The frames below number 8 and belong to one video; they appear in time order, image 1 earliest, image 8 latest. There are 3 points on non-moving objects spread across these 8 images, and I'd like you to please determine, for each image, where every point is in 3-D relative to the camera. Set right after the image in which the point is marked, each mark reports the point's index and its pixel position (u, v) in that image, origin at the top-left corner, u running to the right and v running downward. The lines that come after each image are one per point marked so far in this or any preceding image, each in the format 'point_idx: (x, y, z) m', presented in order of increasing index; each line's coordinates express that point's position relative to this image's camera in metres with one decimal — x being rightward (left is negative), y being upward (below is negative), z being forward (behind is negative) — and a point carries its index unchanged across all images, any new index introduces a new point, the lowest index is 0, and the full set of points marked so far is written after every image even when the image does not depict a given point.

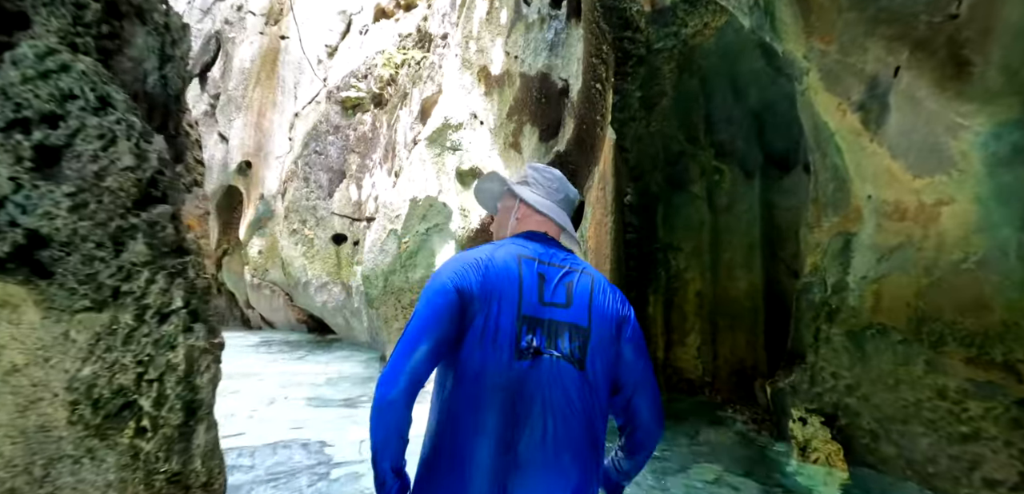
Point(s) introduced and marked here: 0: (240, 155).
0: (-3.9, +1.3, +6.9) m
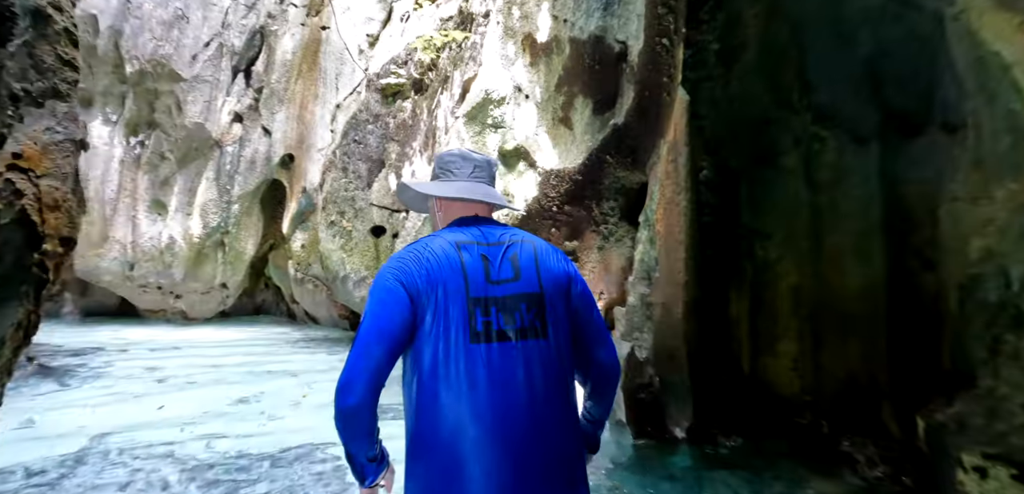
0: (-3.2, +1.4, +6.8) m
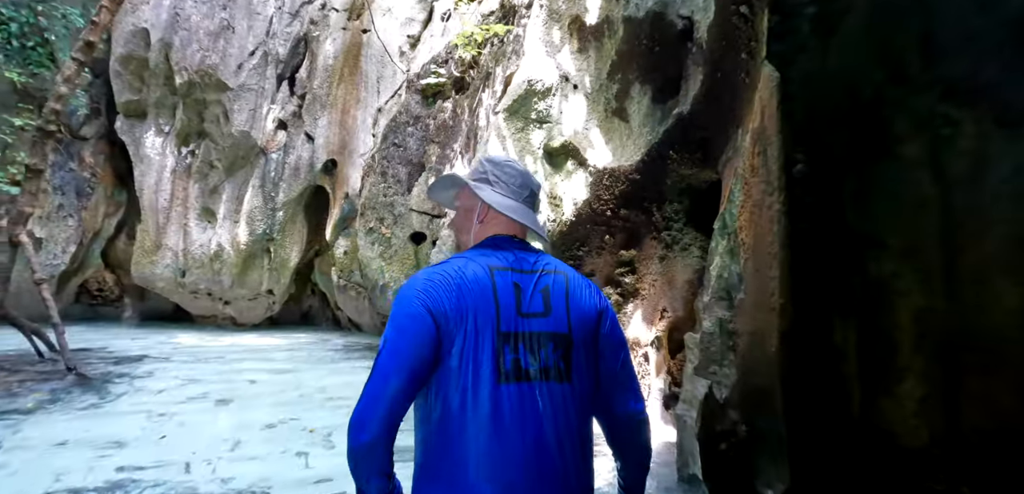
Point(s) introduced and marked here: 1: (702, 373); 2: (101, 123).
0: (-2.6, +1.3, +6.7) m
1: (+0.8, -0.5, +2.0) m
2: (-6.1, +1.8, +7.1) m
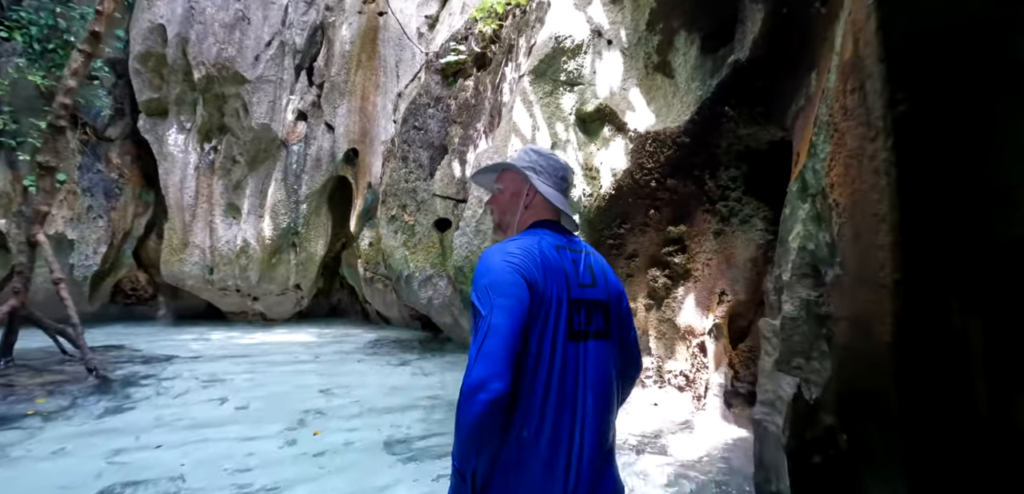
0: (-2.3, +1.4, +6.5) m
1: (+0.9, -0.4, +1.6) m
2: (-5.8, +1.8, +7.1) m
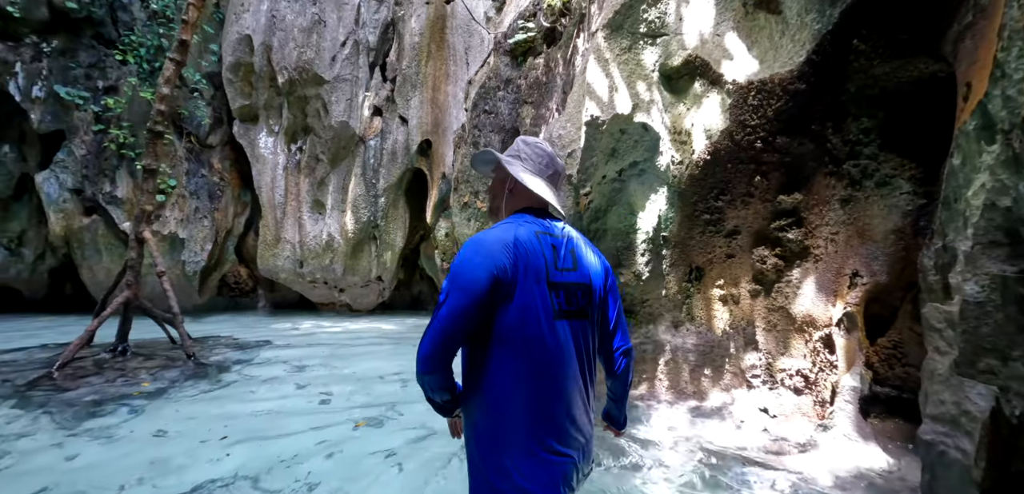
0: (-1.3, +1.5, +6.5) m
1: (+1.1, -0.3, +1.2) m
2: (-4.6, +1.9, +7.7) m
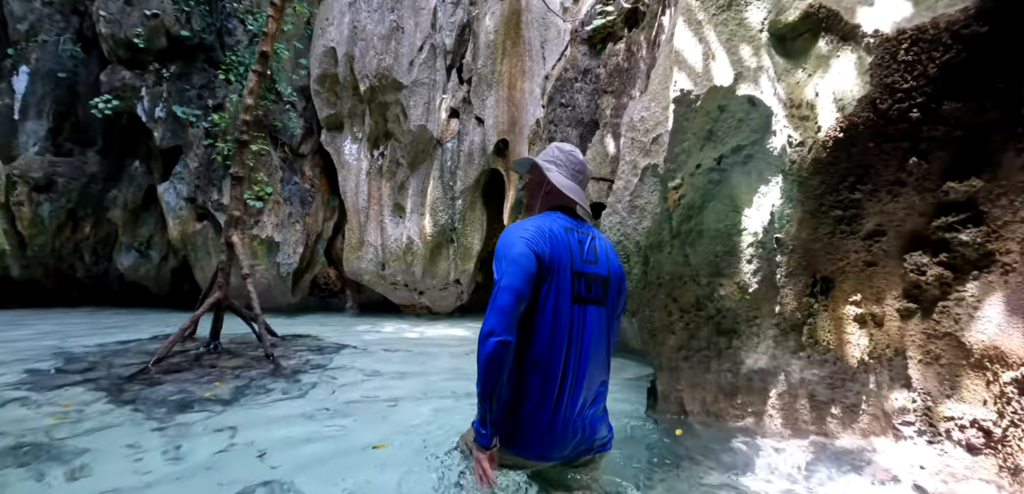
0: (-0.2, +1.5, +6.3) m
1: (+1.2, -0.3, +0.7) m
2: (-3.3, +1.8, +8.1) m
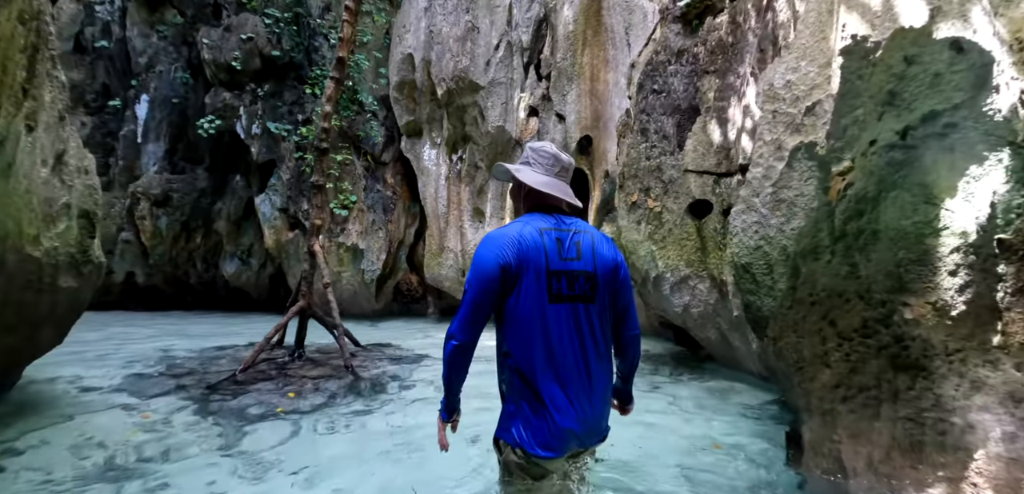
0: (+0.8, +1.4, +5.9) m
1: (+1.3, -0.3, +0.1) m
2: (-2.0, +1.7, +8.2) m
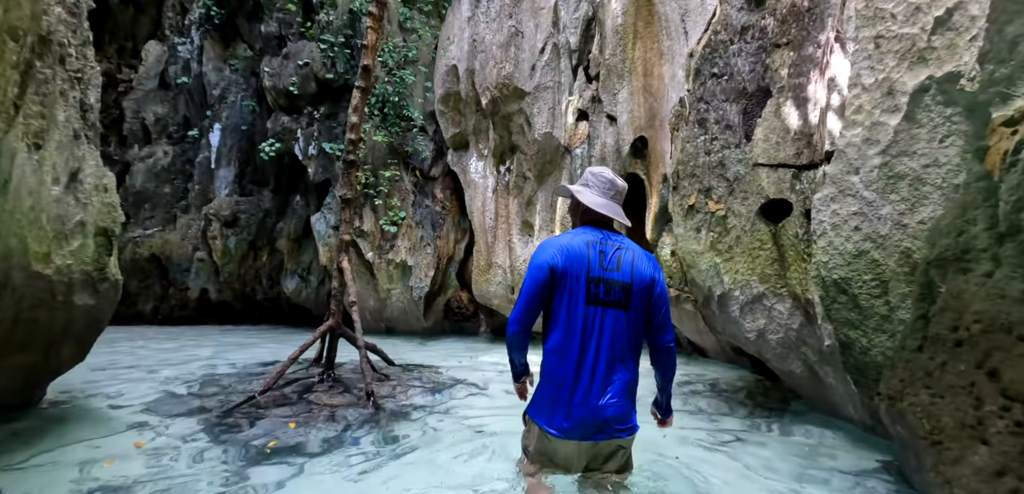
0: (+1.3, +1.3, +5.4) m
1: (+1.1, -0.3, -0.5) m
2: (-1.1, +1.4, +8.0) m
